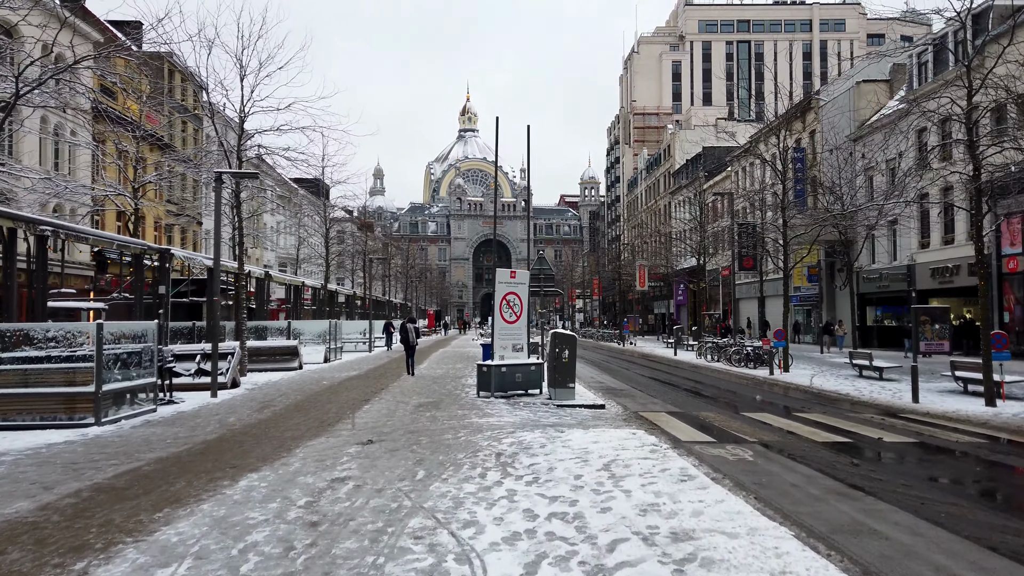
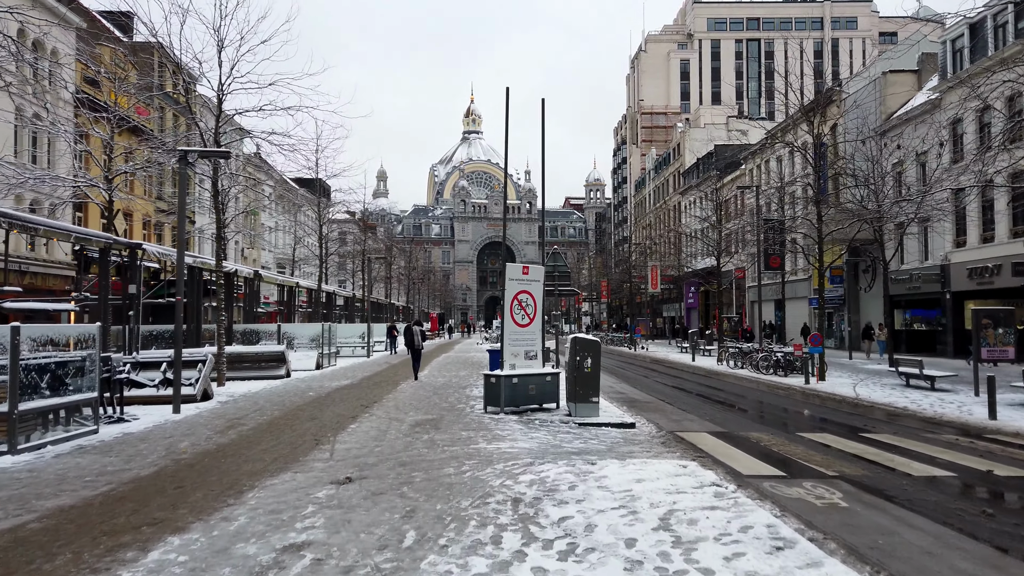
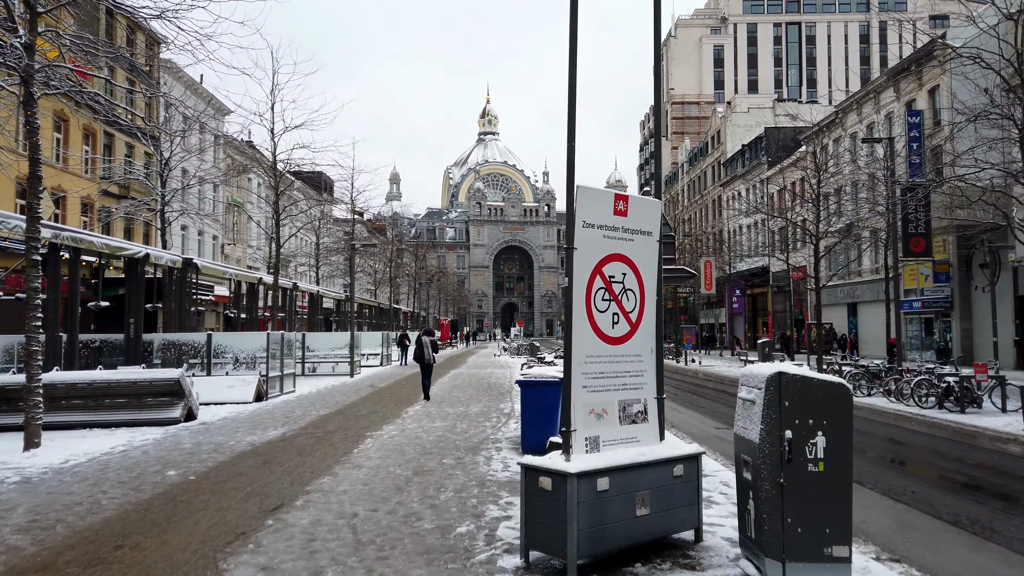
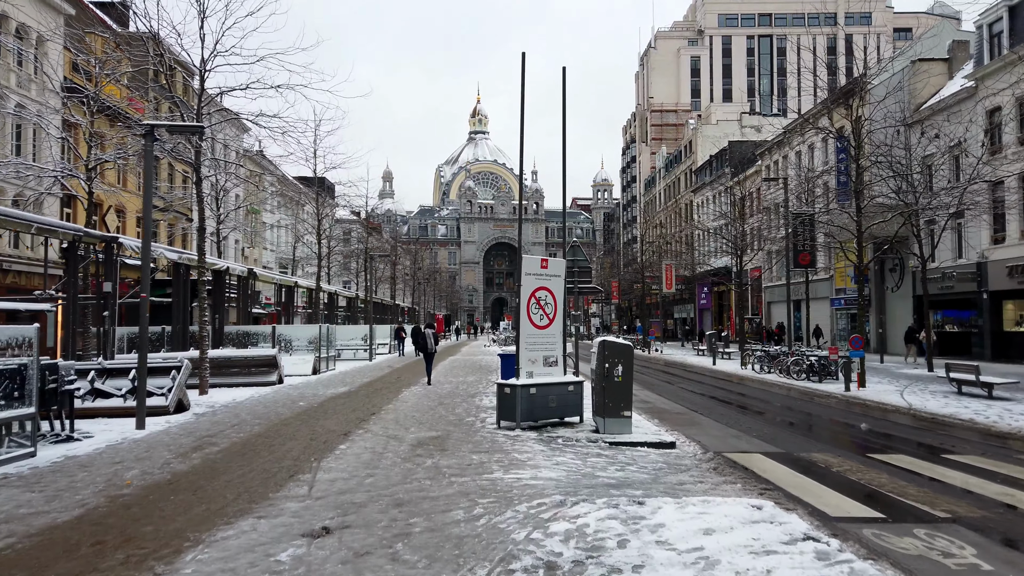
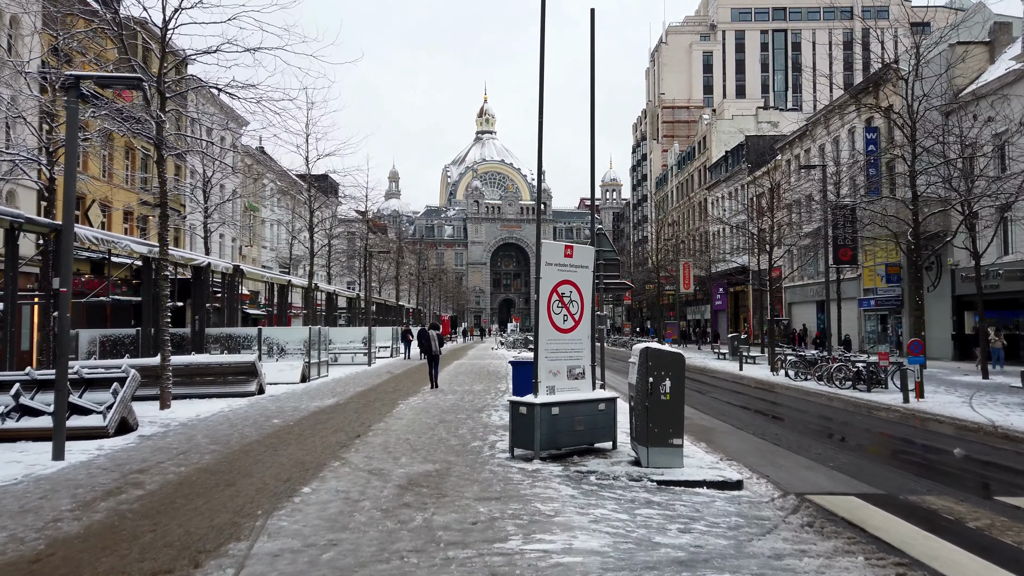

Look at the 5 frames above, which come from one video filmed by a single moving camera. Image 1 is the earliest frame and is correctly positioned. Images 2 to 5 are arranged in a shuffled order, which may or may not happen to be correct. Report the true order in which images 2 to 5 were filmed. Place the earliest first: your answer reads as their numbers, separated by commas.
2, 4, 5, 3
